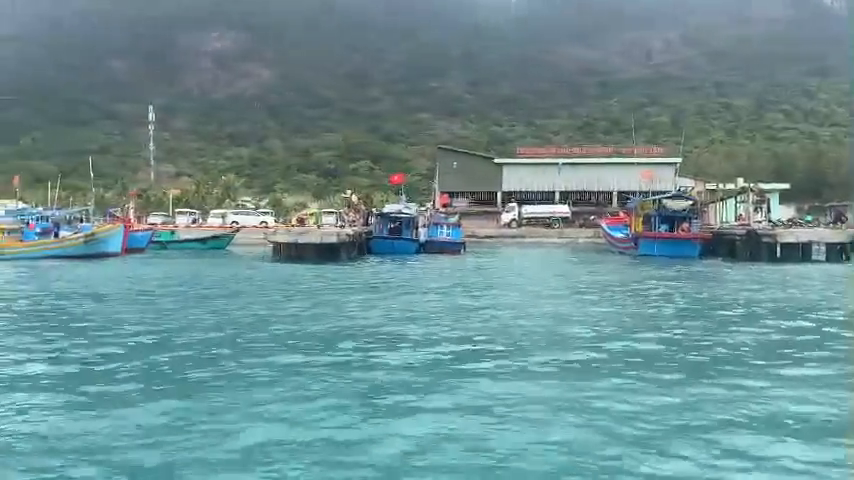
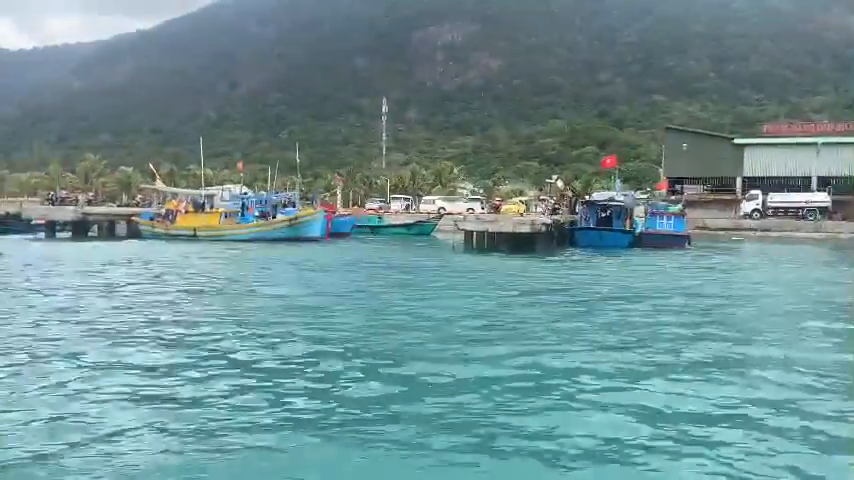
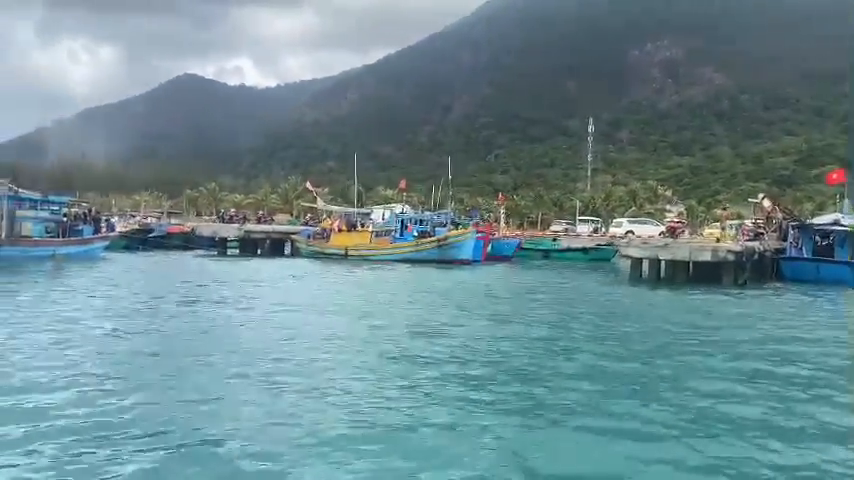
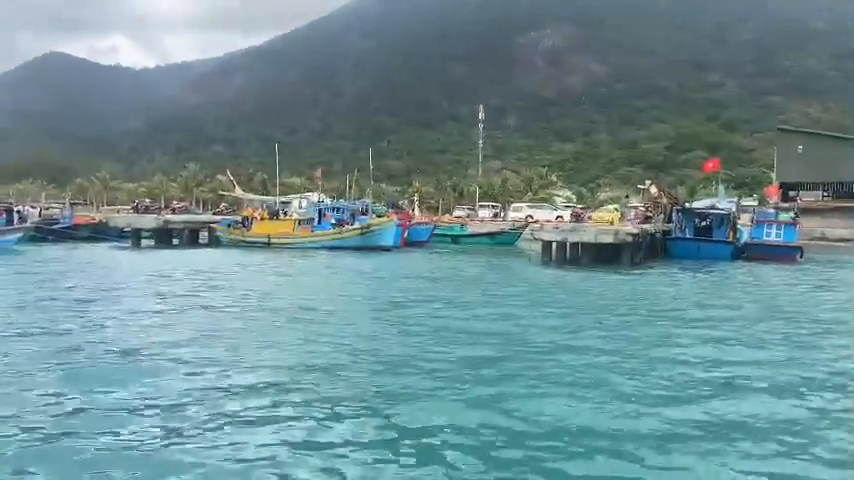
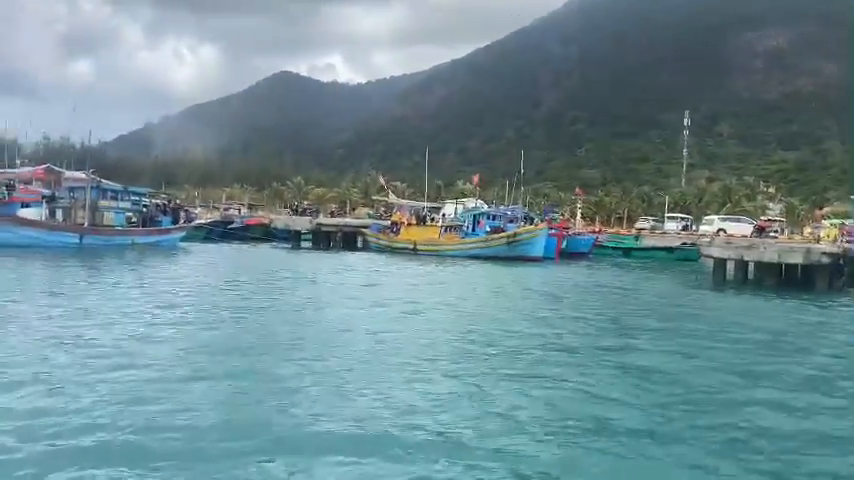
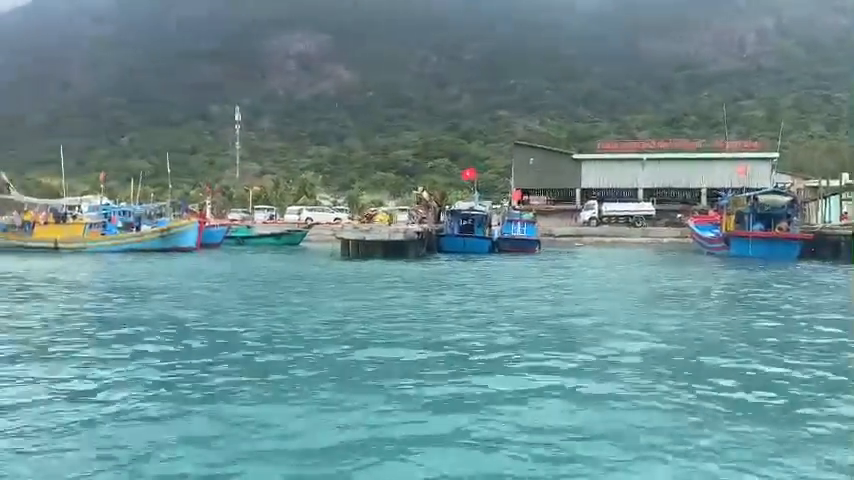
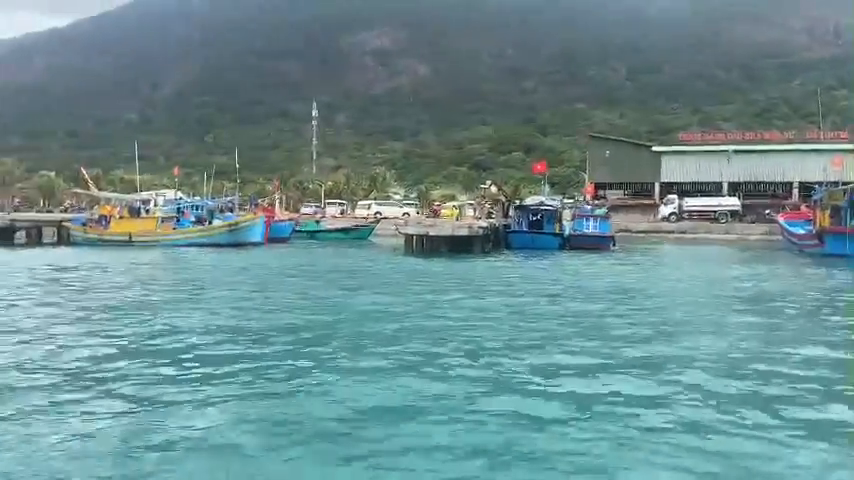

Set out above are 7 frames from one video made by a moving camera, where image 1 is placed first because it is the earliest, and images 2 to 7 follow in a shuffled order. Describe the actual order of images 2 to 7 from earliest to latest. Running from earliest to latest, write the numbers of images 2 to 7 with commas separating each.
6, 7, 2, 4, 3, 5
